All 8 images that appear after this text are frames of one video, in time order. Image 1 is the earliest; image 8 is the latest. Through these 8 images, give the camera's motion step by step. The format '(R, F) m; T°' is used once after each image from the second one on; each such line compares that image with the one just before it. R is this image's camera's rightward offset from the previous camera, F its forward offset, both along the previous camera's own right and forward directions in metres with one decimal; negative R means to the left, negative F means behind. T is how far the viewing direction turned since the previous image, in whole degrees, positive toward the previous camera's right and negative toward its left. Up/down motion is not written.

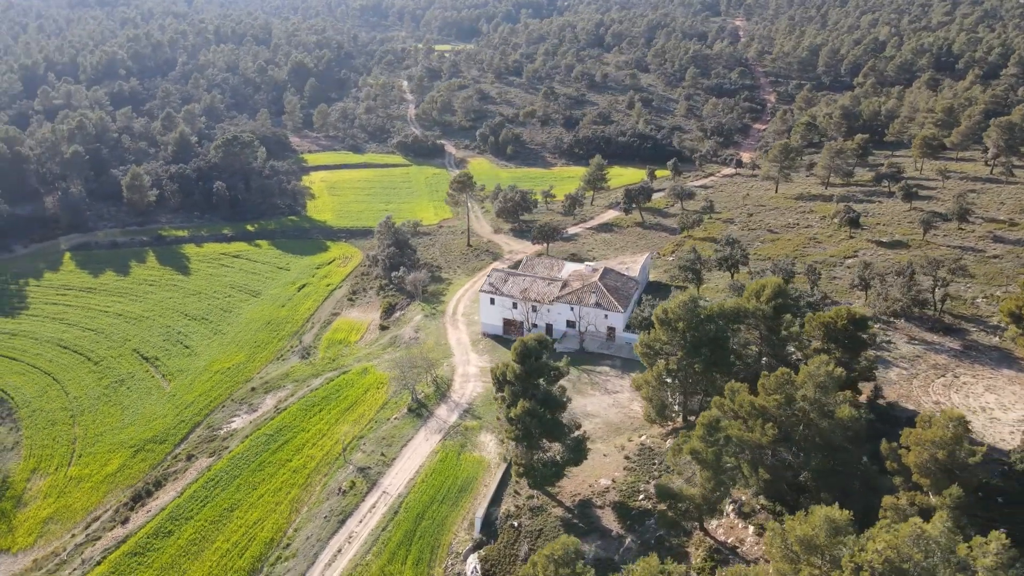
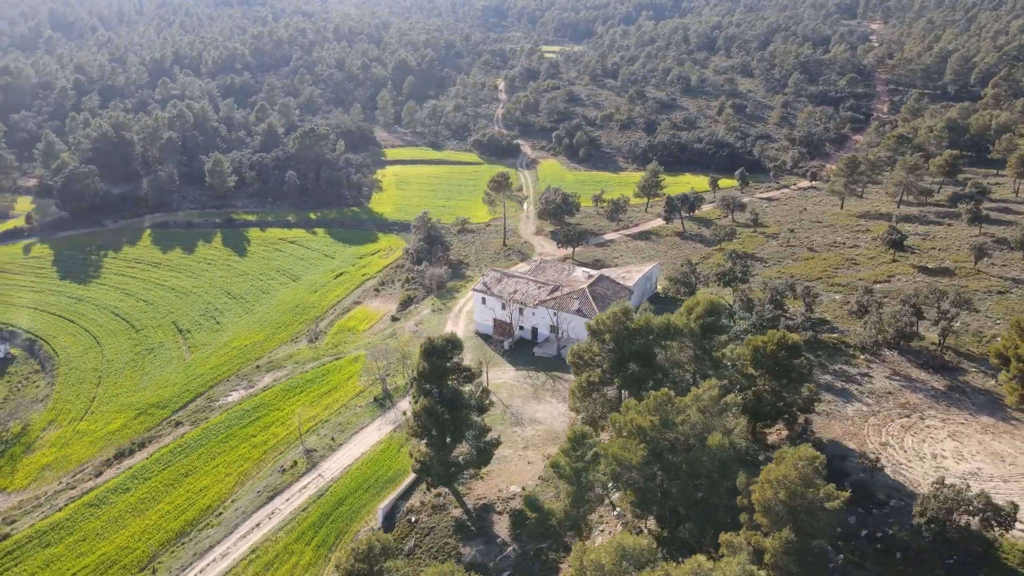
(+9.4, +0.7) m; -9°
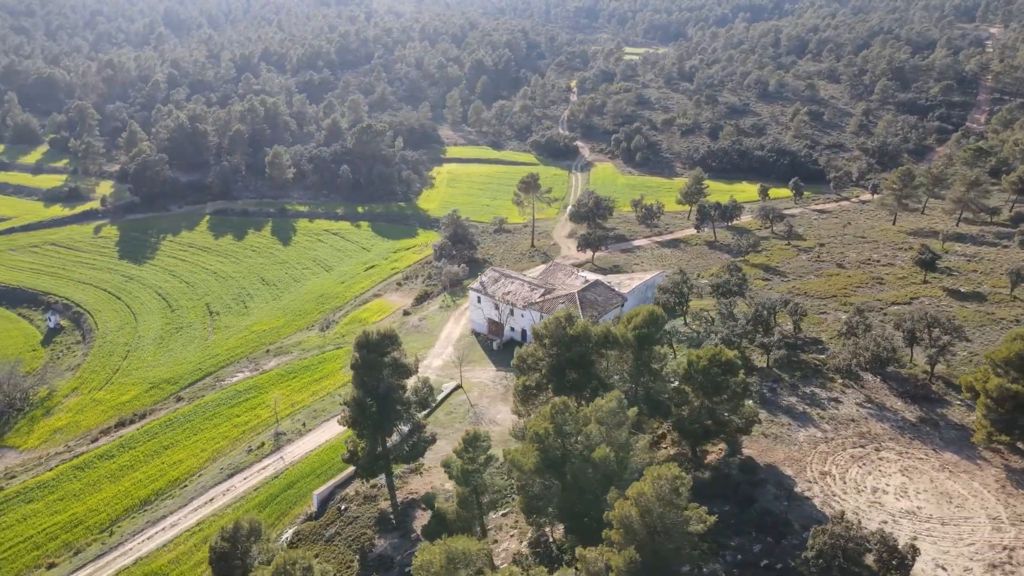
(+7.2, +0.4) m; -7°
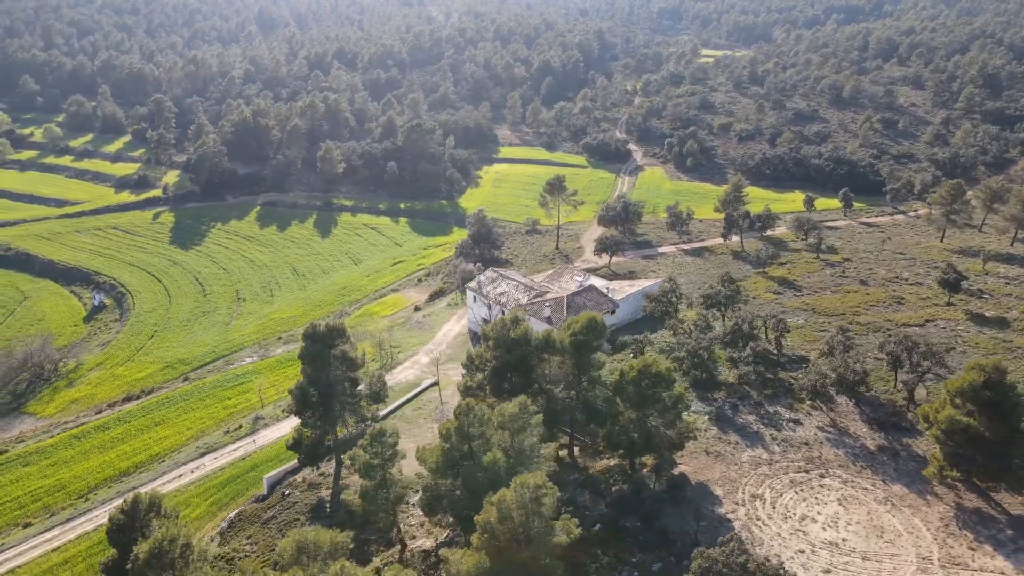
(+6.5, +0.3) m; -6°
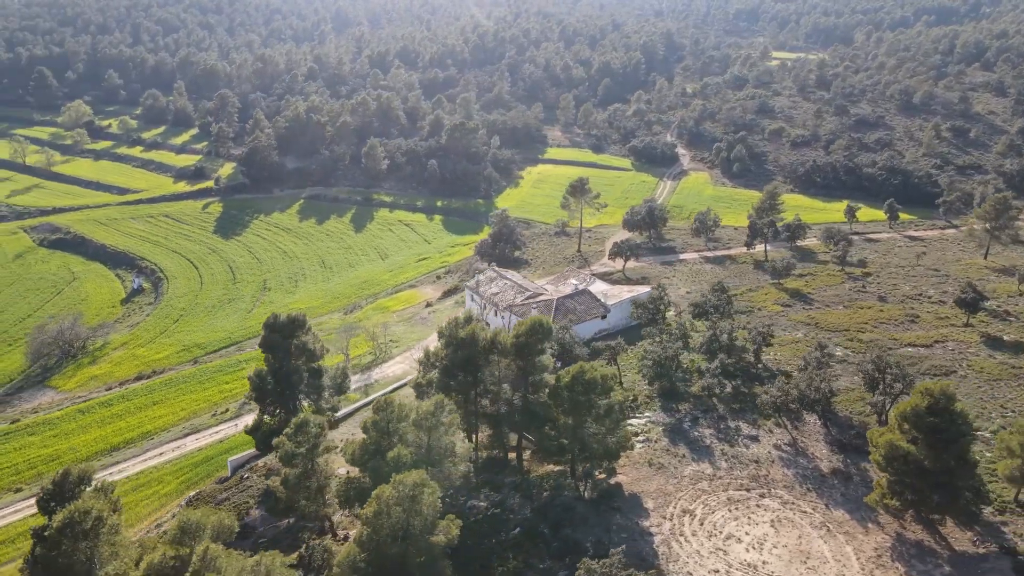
(+5.7, +0.2) m; -6°
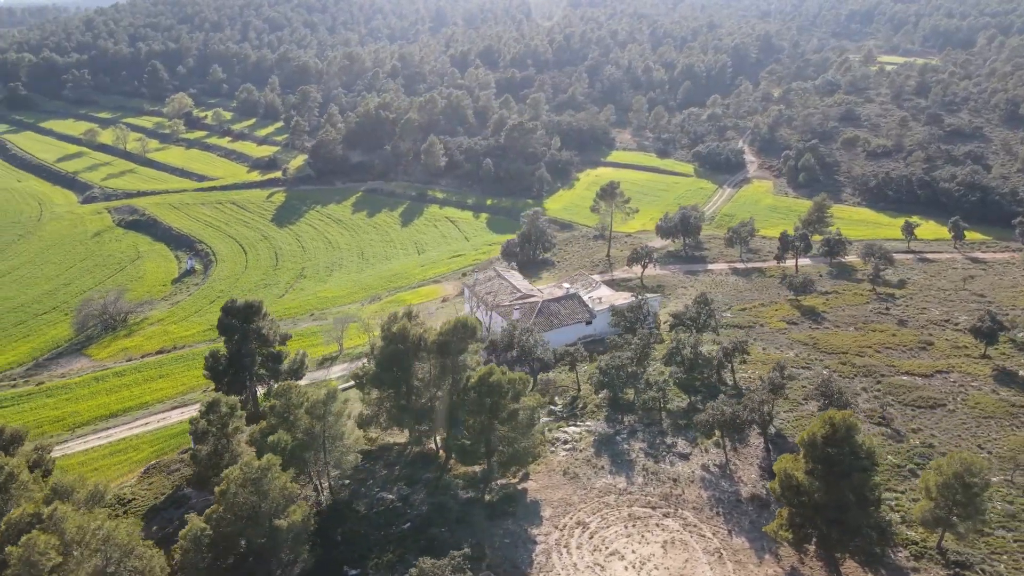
(+7.8, +0.4) m; -8°
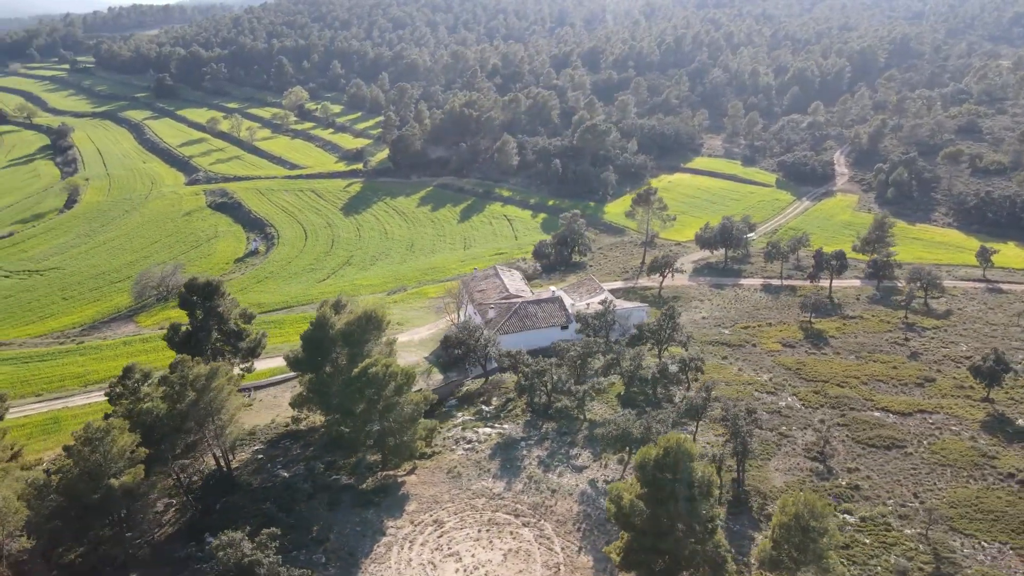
(+10.1, +0.7) m; -10°
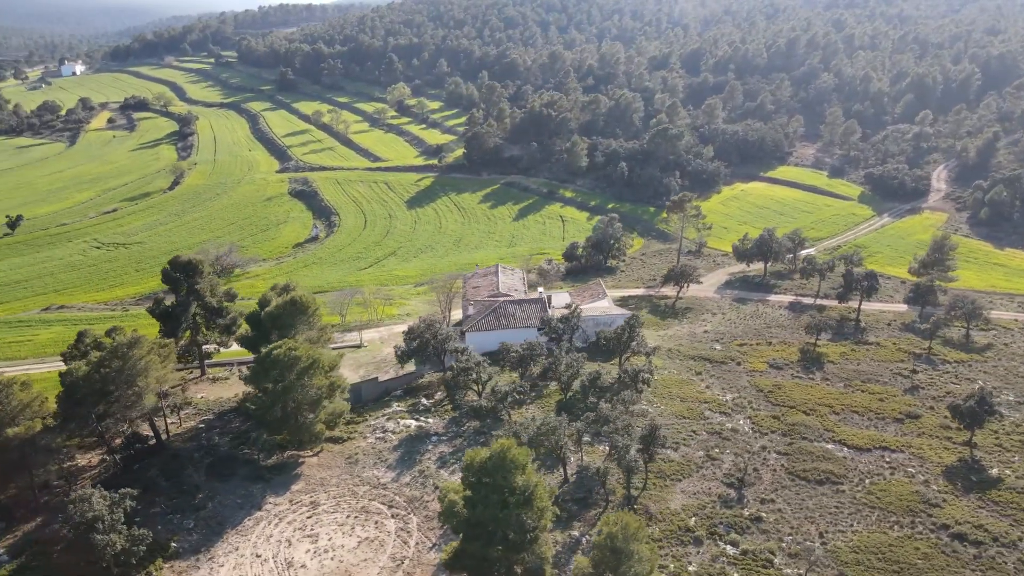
(+9.5, +0.7) m; -9°
